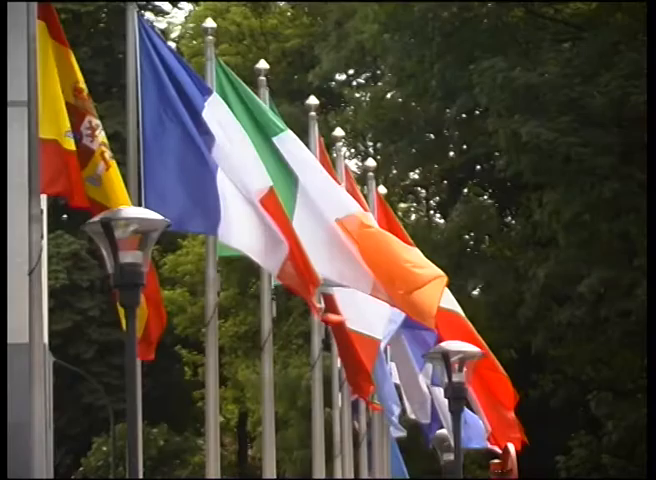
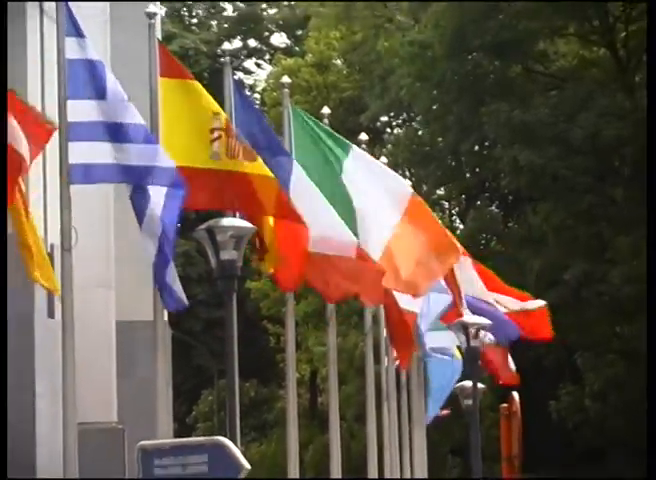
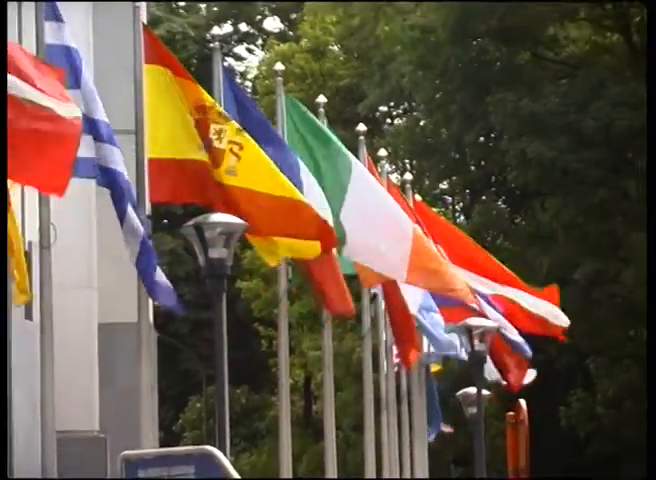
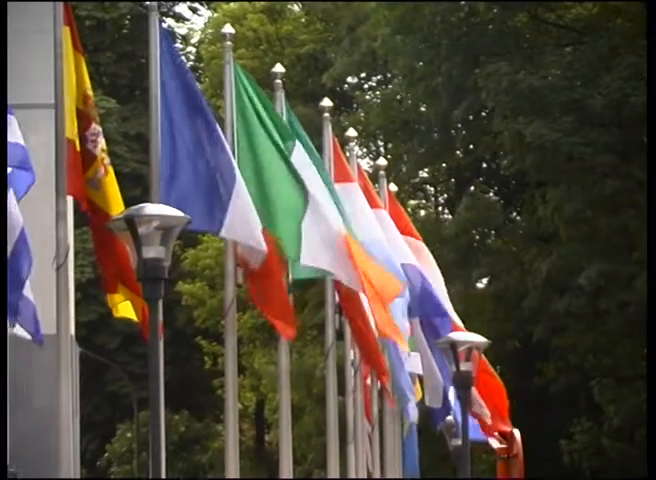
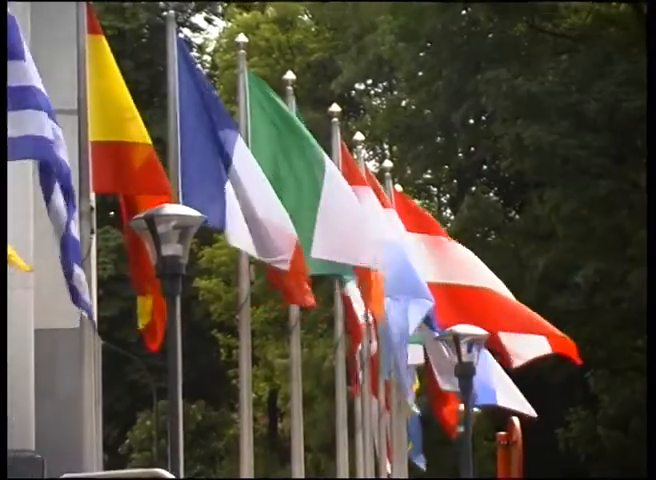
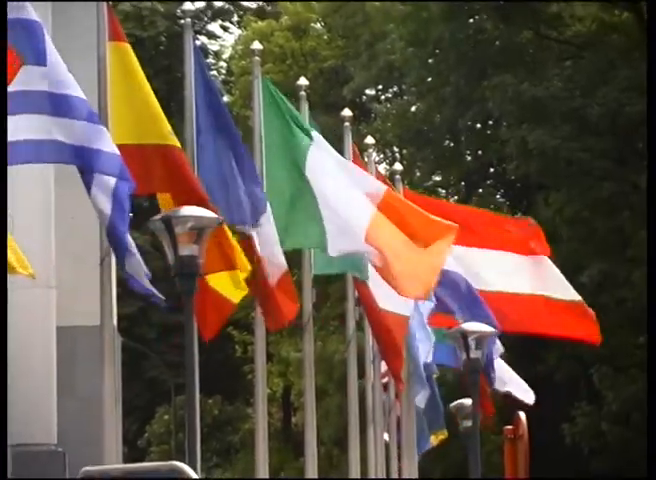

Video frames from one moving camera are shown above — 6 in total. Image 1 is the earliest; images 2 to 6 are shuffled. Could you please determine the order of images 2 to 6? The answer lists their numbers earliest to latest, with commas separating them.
4, 5, 6, 3, 2
